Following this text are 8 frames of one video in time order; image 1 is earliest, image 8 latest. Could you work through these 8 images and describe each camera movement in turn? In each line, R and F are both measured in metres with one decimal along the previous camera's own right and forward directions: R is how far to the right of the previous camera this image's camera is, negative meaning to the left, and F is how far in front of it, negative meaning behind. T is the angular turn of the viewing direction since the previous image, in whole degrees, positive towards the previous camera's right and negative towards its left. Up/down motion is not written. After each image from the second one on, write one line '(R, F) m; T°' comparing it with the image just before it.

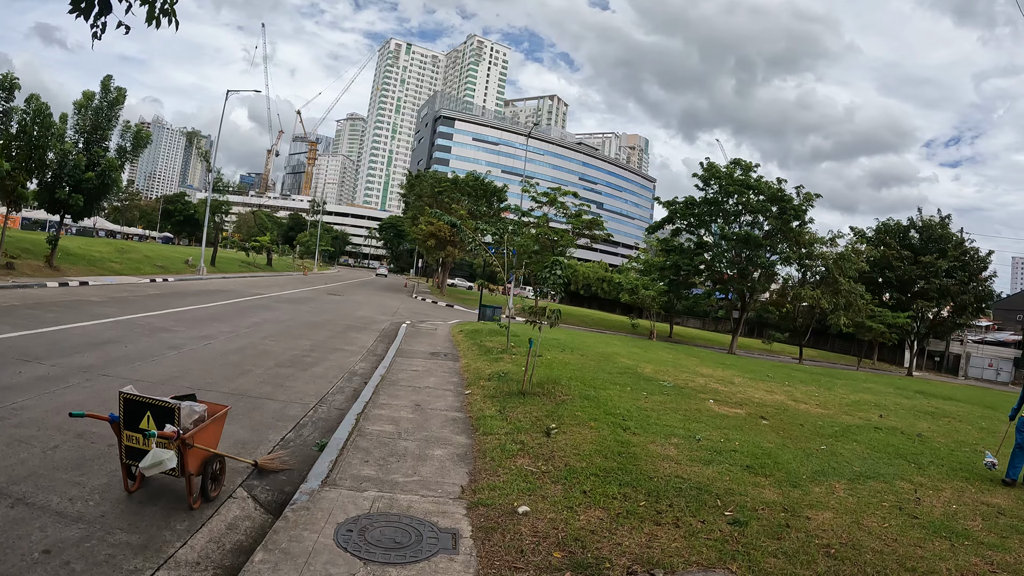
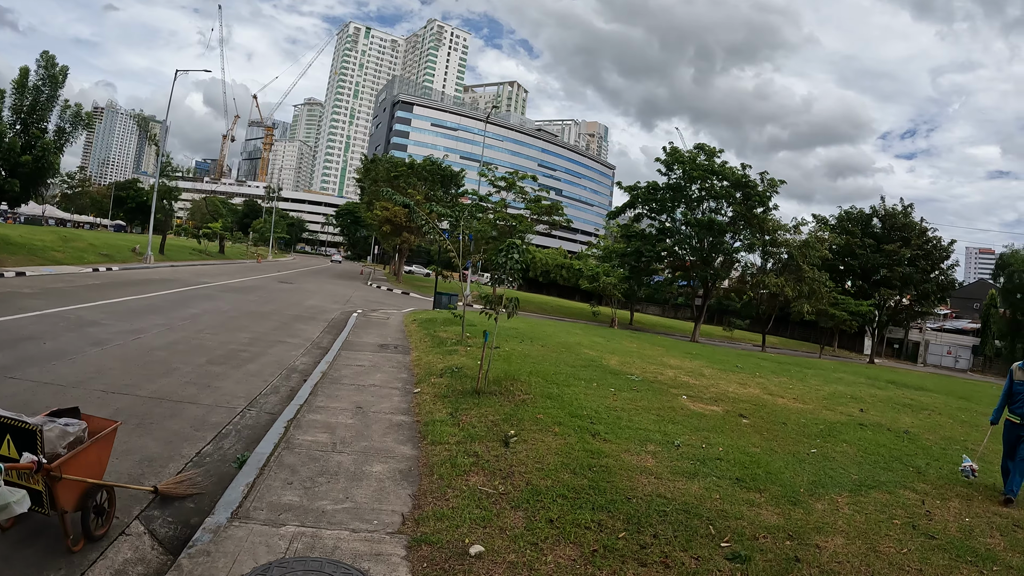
(0.0, +0.7) m; +2°
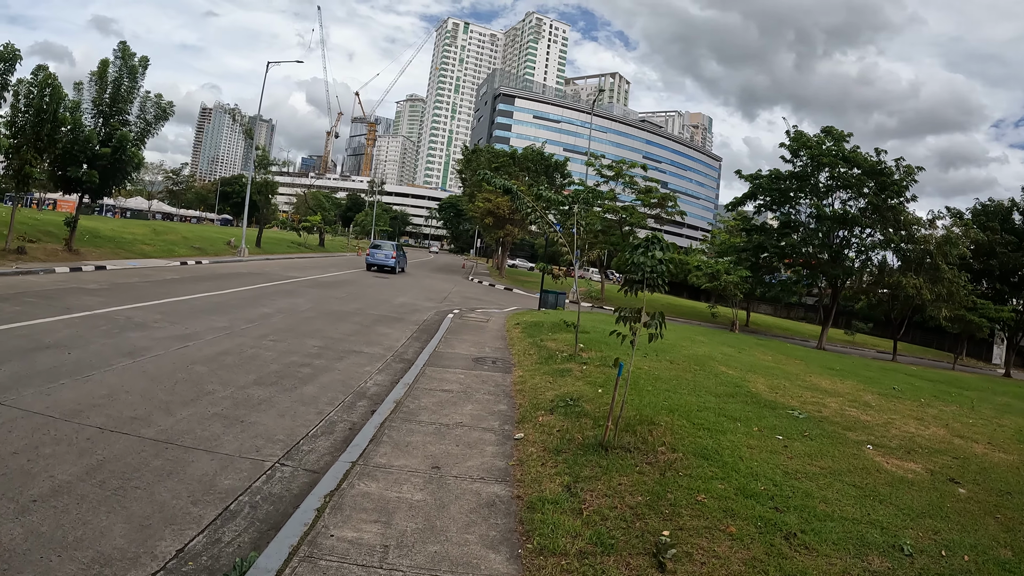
(-0.2, +1.7) m; -5°
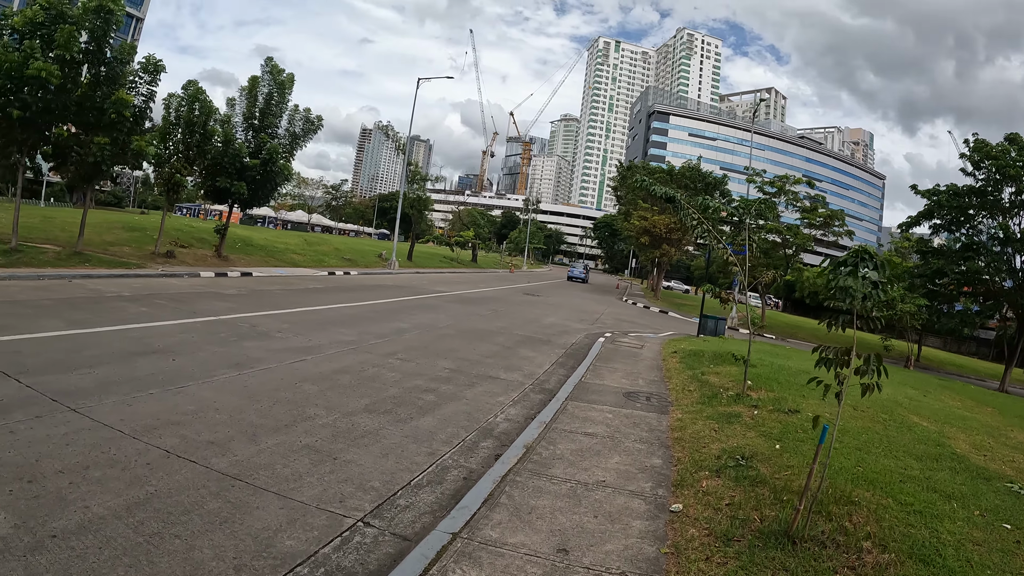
(0.0, +1.0) m; -8°
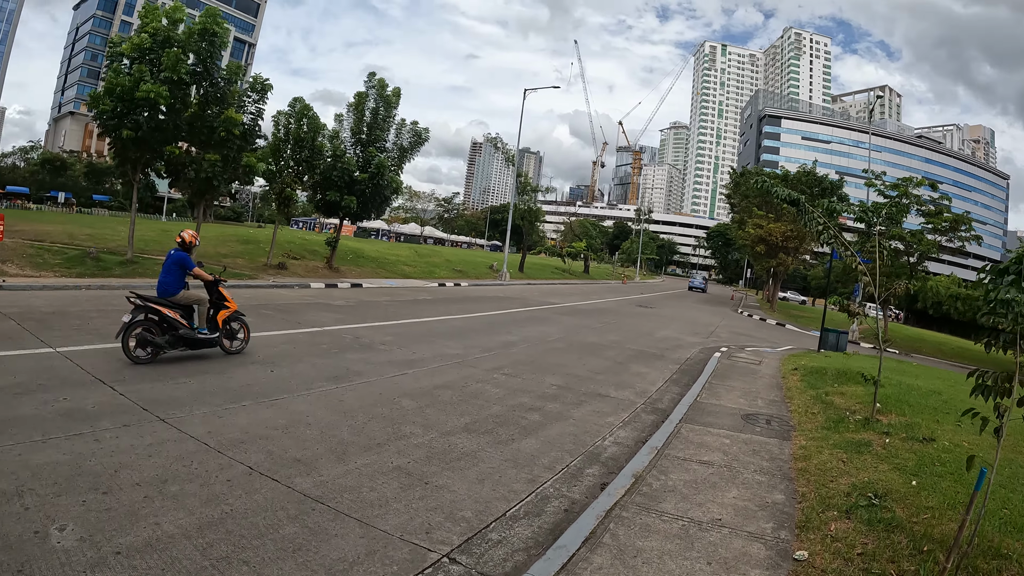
(0.0, +0.3) m; -6°
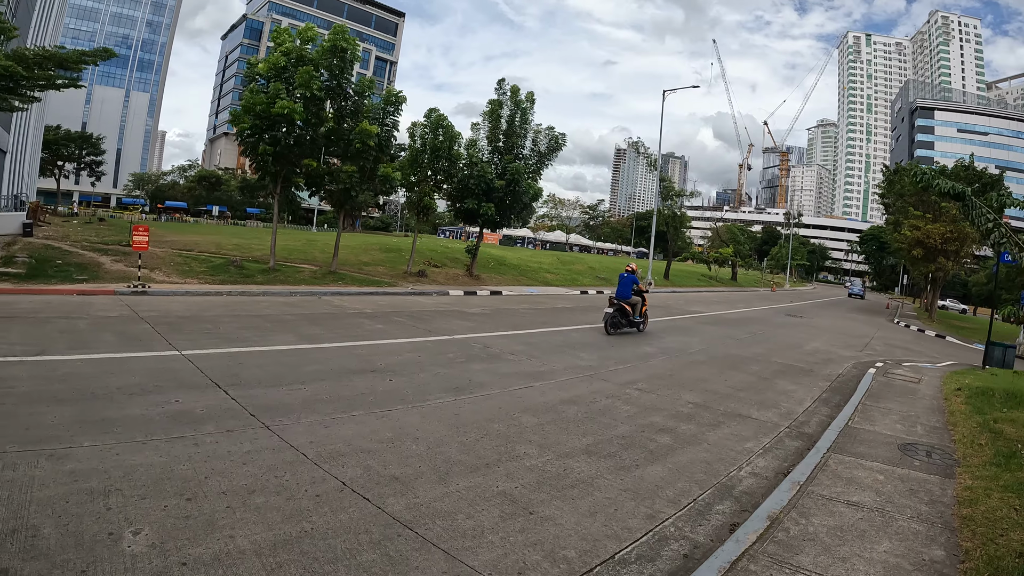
(+0.1, +0.5) m; -8°
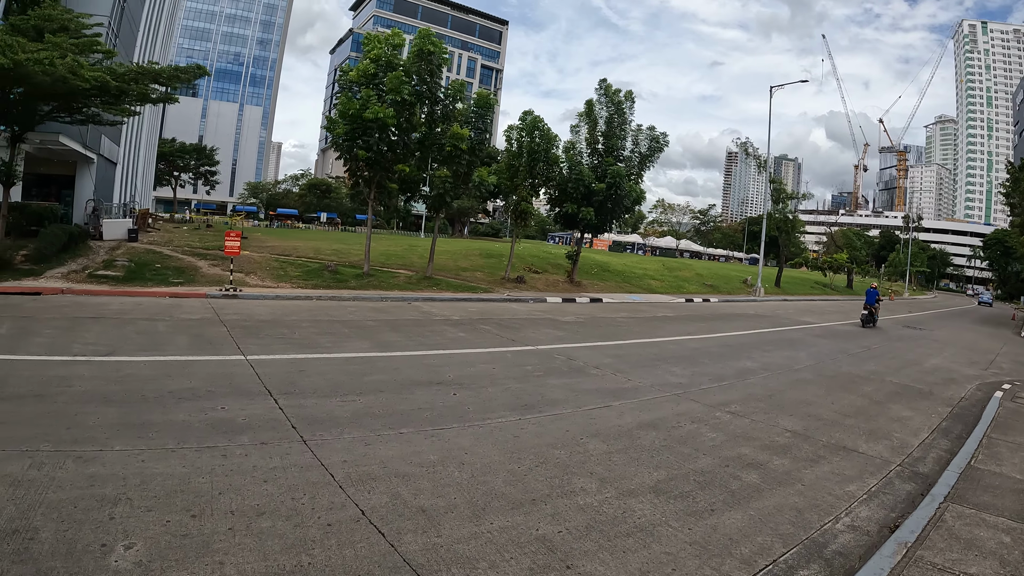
(+0.2, +0.6) m; -6°
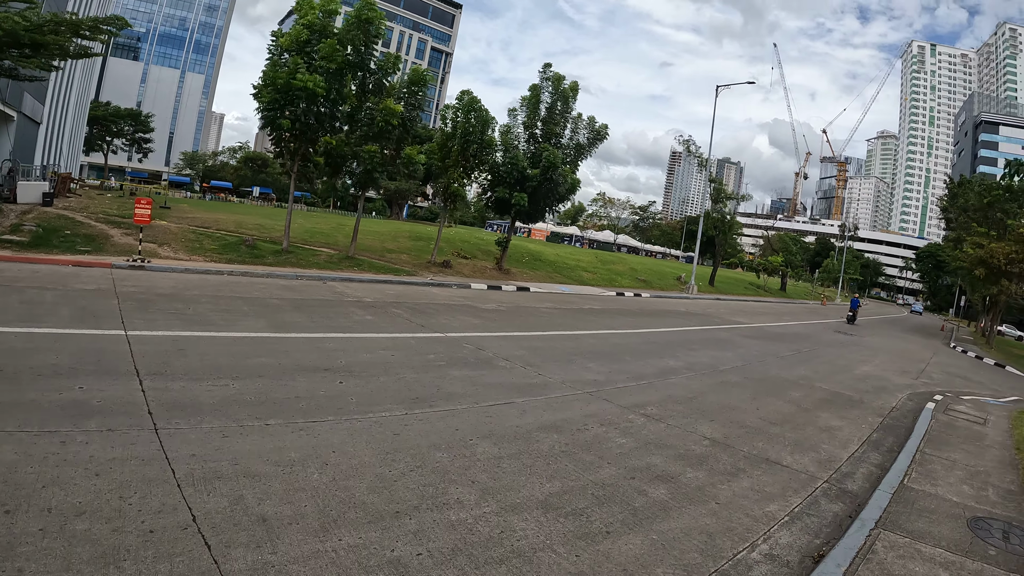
(+0.2, +0.6) m; +3°
